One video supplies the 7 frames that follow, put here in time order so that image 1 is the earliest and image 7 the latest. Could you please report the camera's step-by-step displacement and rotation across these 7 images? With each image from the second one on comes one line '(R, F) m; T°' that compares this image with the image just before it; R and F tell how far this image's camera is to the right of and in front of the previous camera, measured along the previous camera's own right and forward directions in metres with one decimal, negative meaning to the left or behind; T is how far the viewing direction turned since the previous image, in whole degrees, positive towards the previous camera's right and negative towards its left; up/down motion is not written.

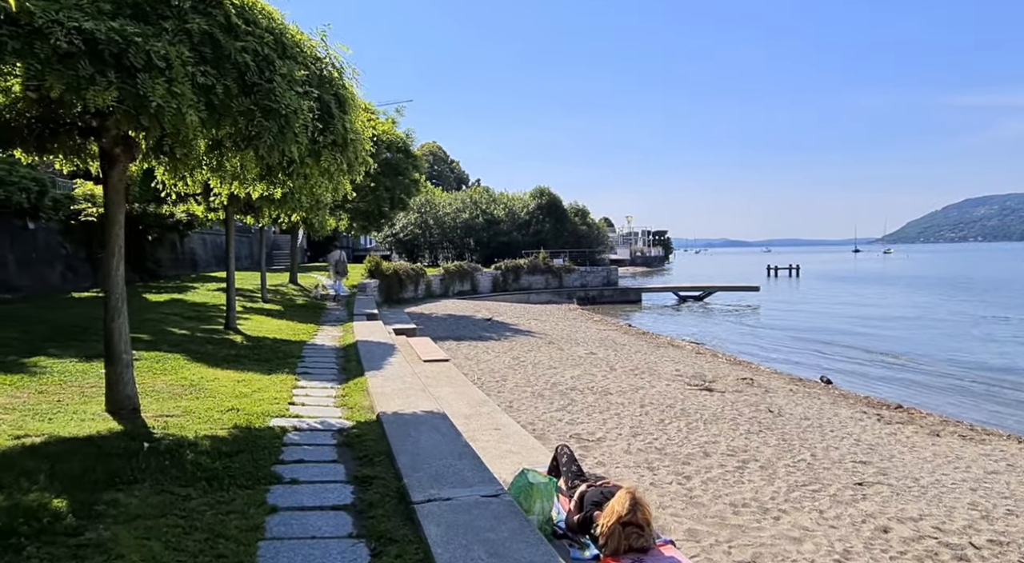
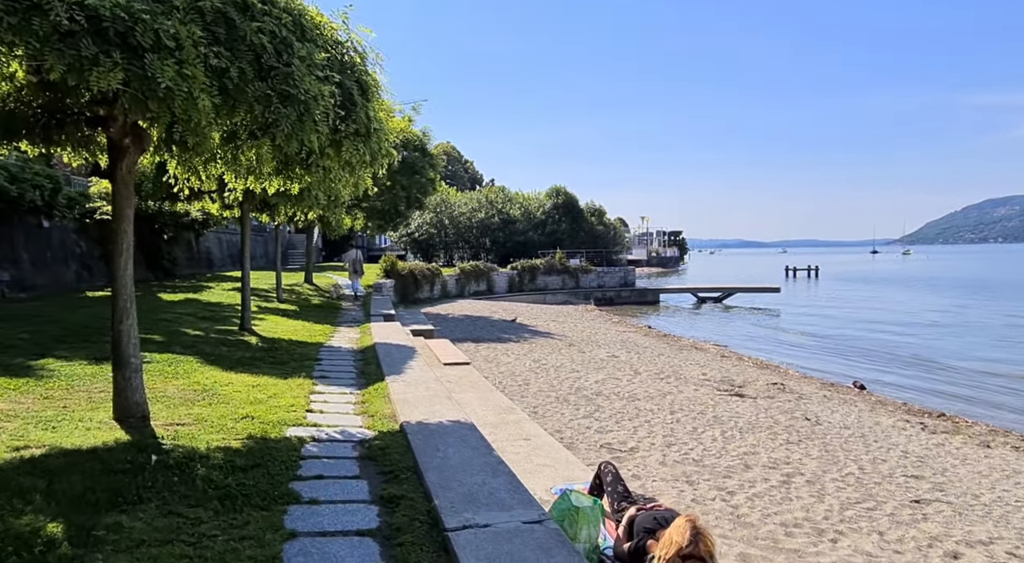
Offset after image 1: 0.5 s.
(-0.2, +0.4) m; -1°
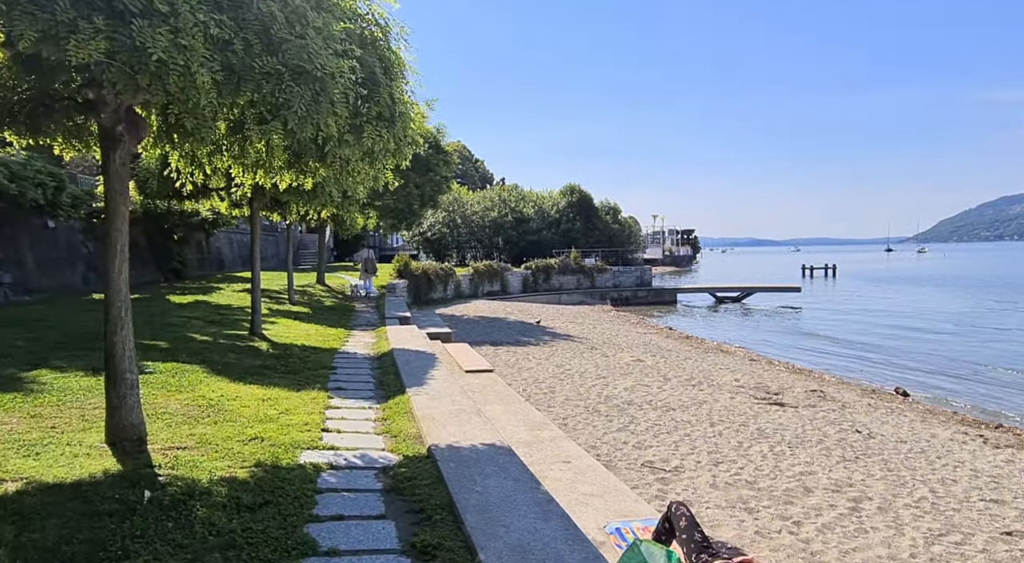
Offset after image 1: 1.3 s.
(-0.2, +0.7) m; -1°
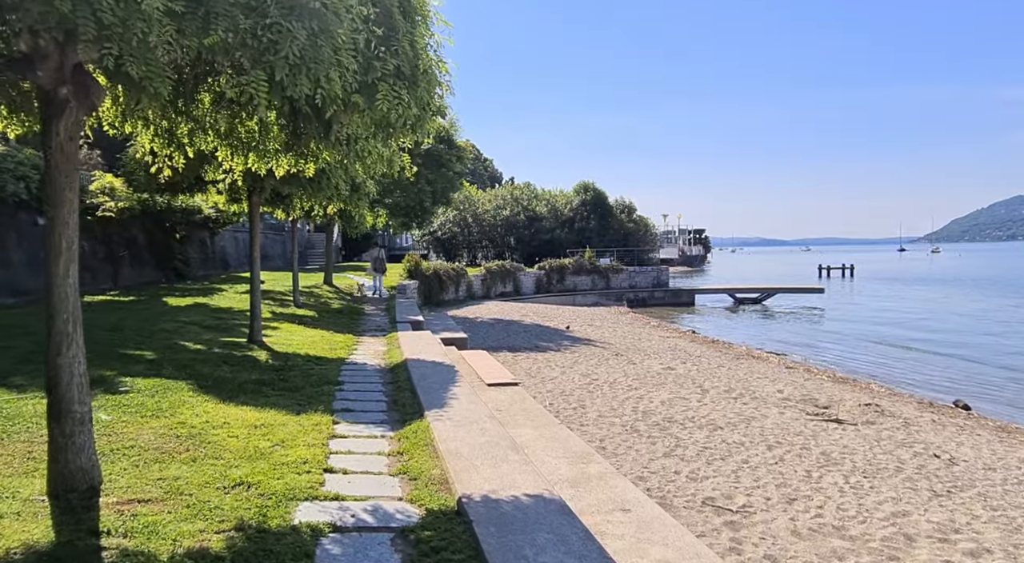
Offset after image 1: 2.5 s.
(-0.3, +1.1) m; -1°
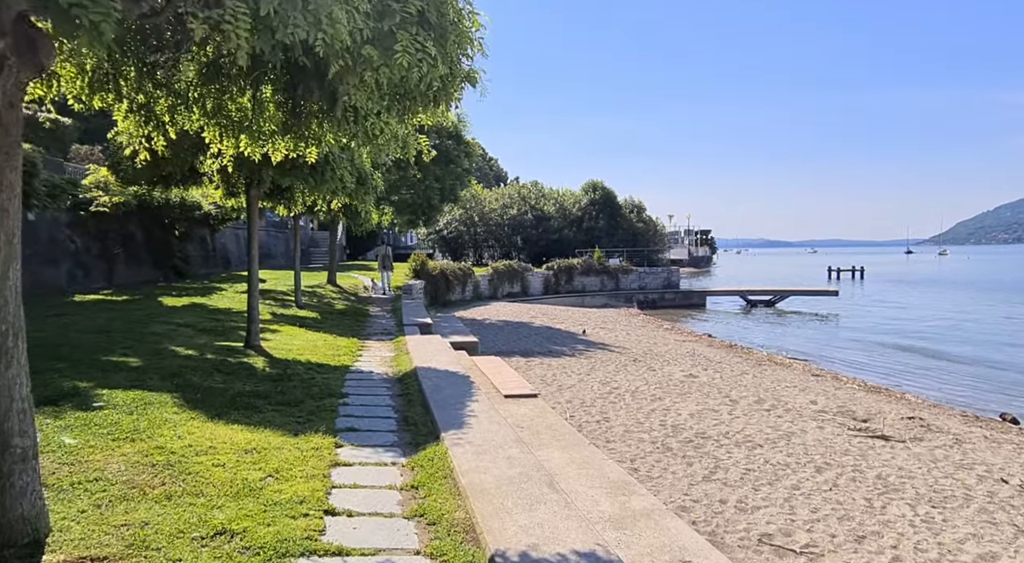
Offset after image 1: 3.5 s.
(-0.2, +0.8) m; 0°
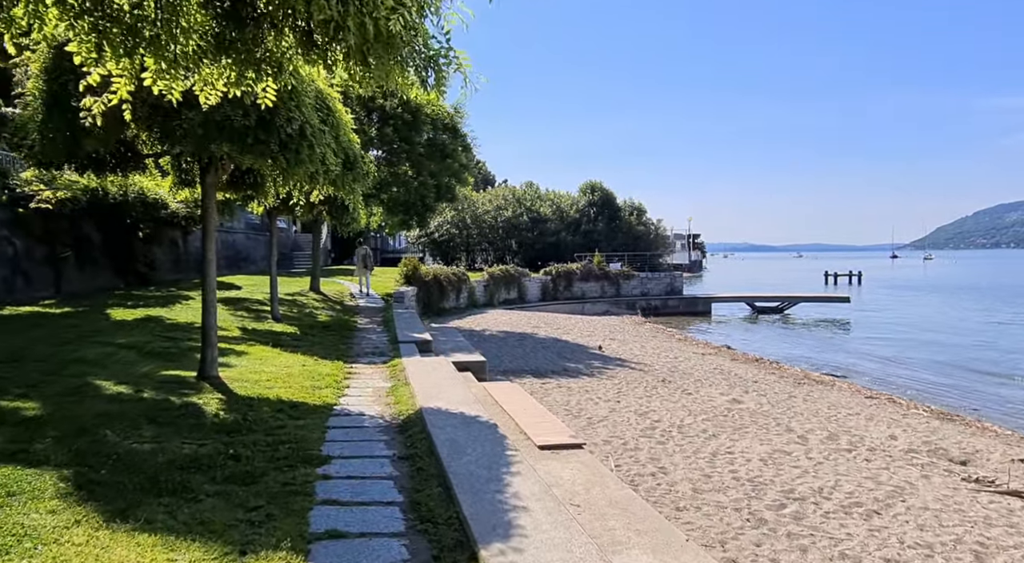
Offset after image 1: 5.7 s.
(-0.5, +2.1) m; +1°
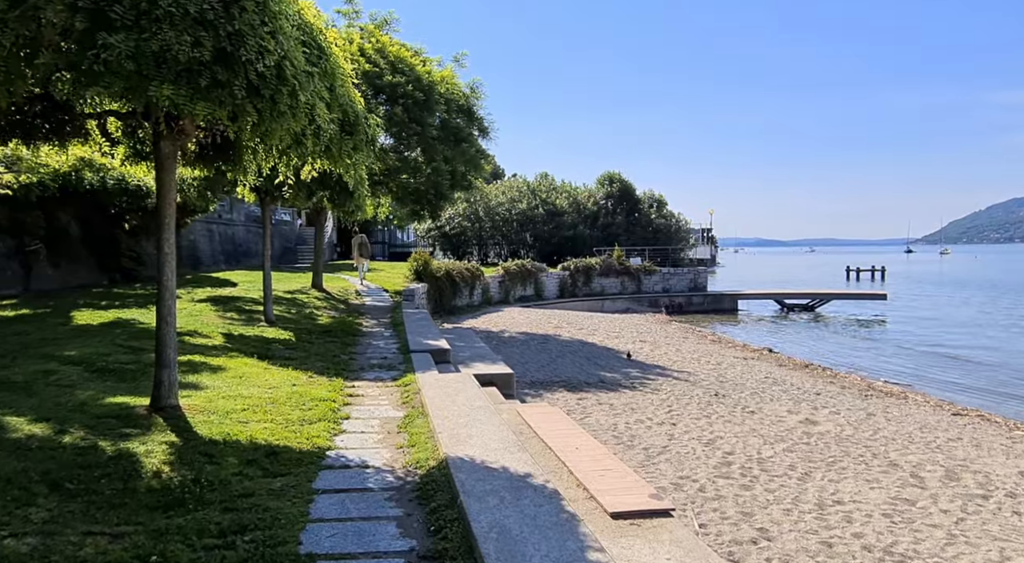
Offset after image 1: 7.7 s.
(-0.4, +1.9) m; -1°
